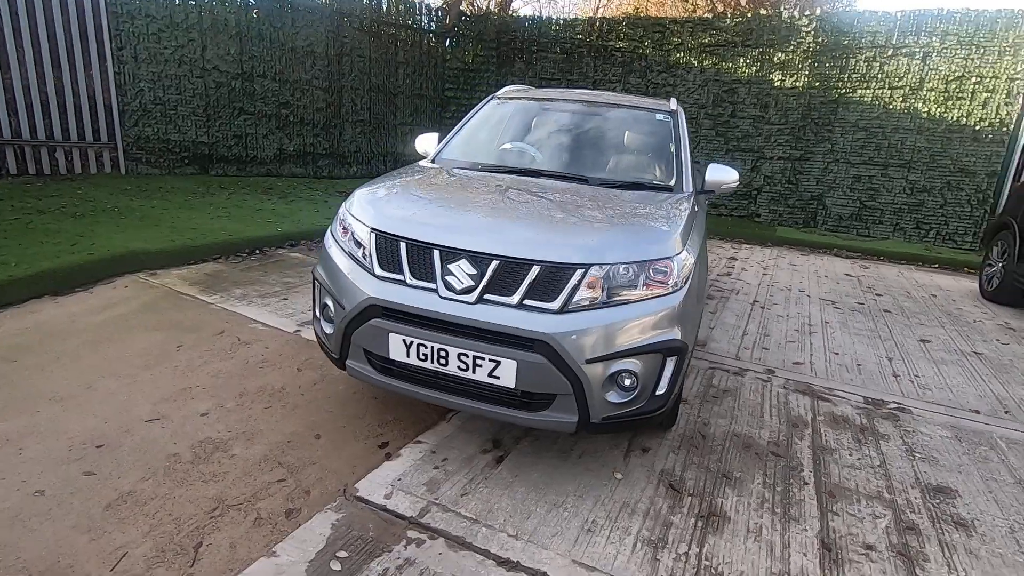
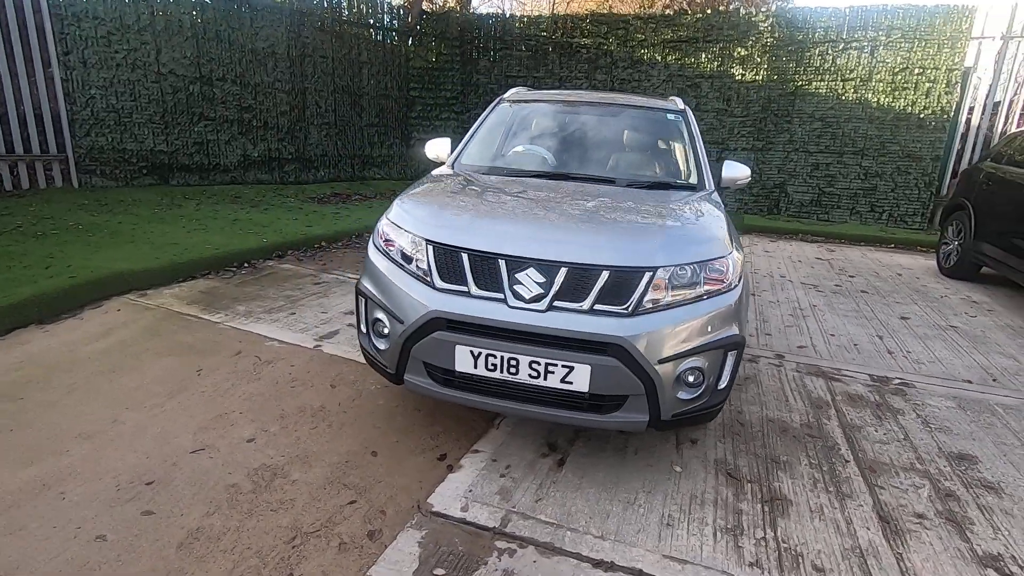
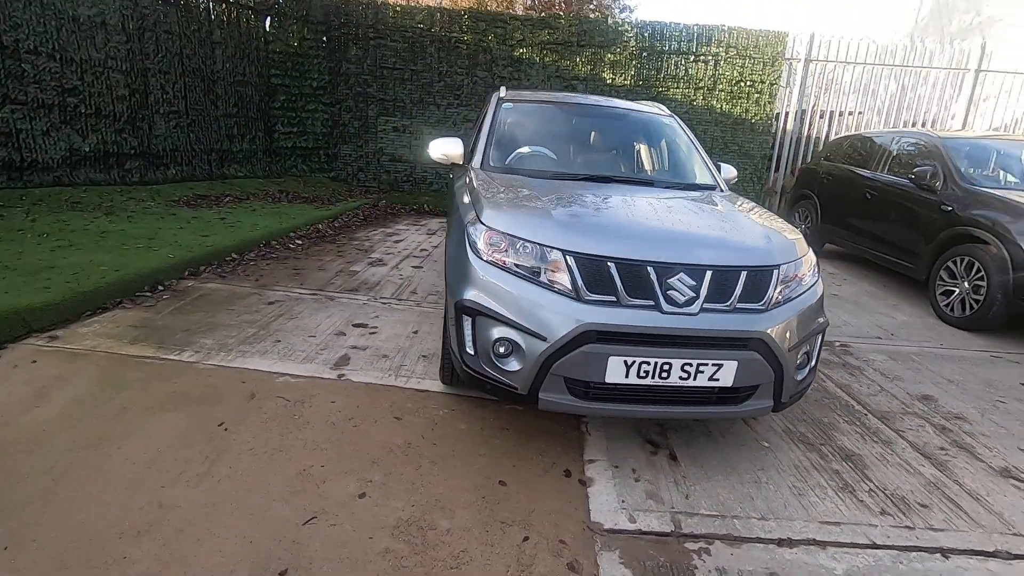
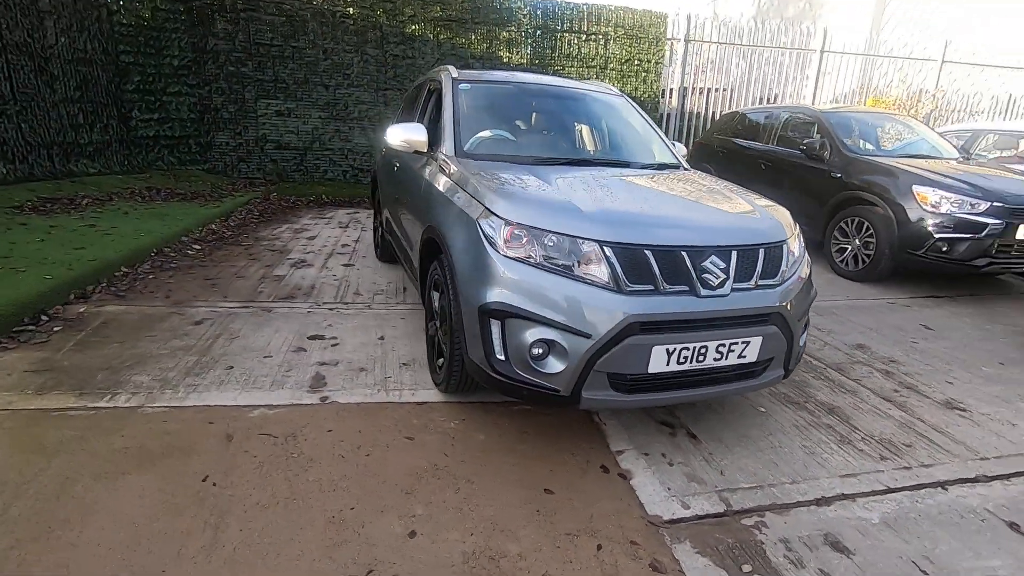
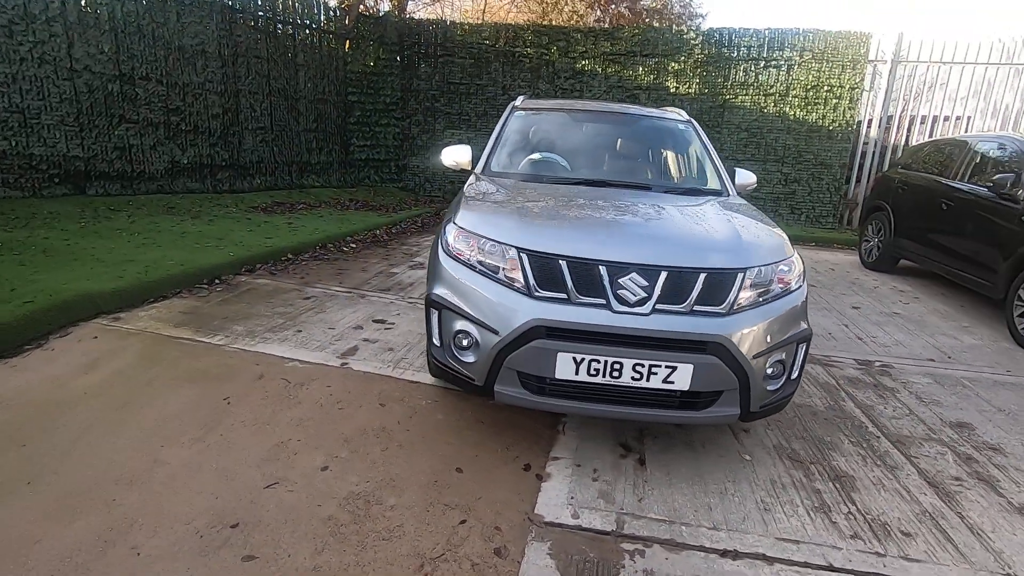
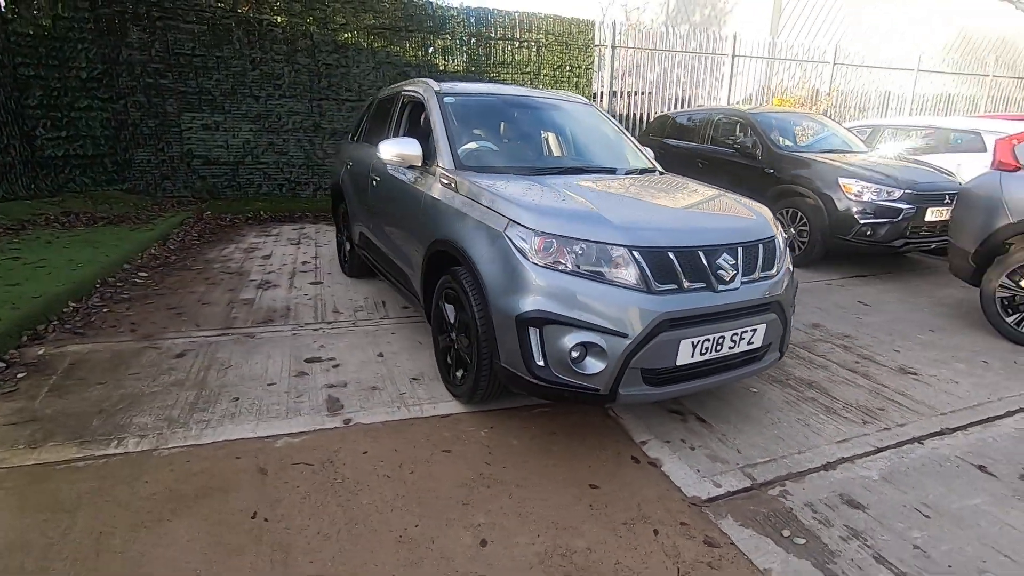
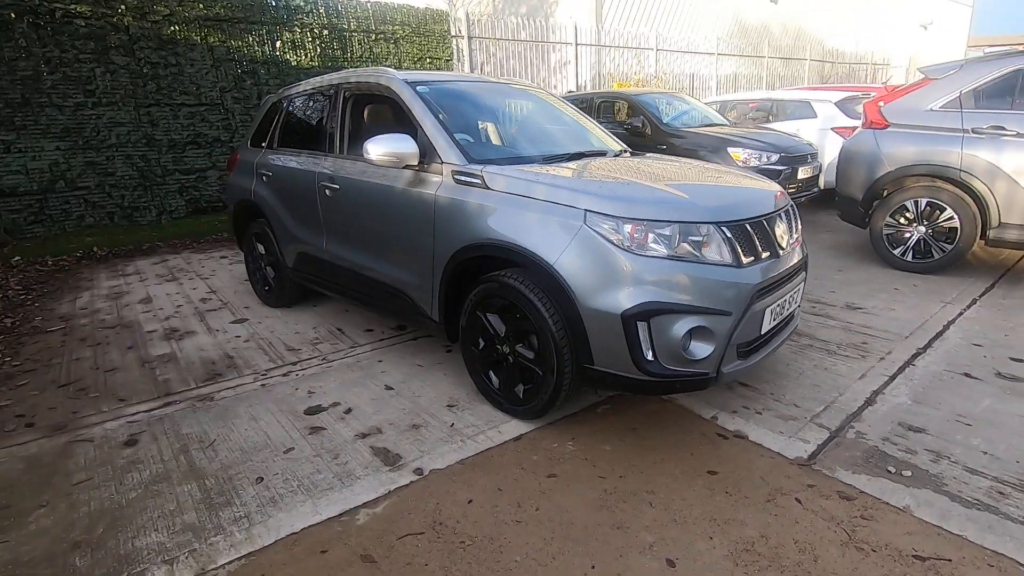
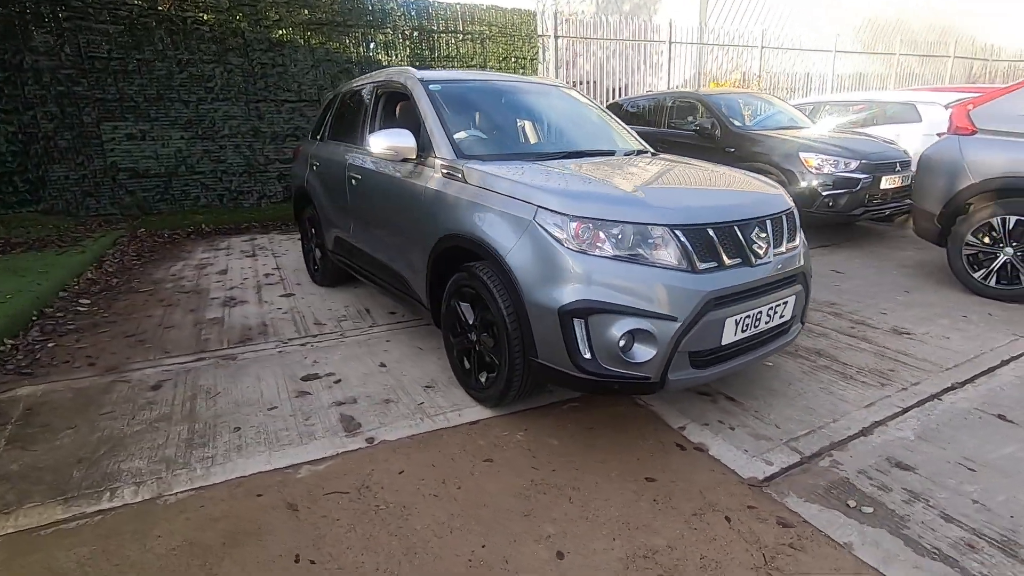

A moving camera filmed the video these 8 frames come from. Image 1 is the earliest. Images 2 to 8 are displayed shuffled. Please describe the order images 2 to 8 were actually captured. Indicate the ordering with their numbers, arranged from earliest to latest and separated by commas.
2, 5, 3, 4, 6, 8, 7
